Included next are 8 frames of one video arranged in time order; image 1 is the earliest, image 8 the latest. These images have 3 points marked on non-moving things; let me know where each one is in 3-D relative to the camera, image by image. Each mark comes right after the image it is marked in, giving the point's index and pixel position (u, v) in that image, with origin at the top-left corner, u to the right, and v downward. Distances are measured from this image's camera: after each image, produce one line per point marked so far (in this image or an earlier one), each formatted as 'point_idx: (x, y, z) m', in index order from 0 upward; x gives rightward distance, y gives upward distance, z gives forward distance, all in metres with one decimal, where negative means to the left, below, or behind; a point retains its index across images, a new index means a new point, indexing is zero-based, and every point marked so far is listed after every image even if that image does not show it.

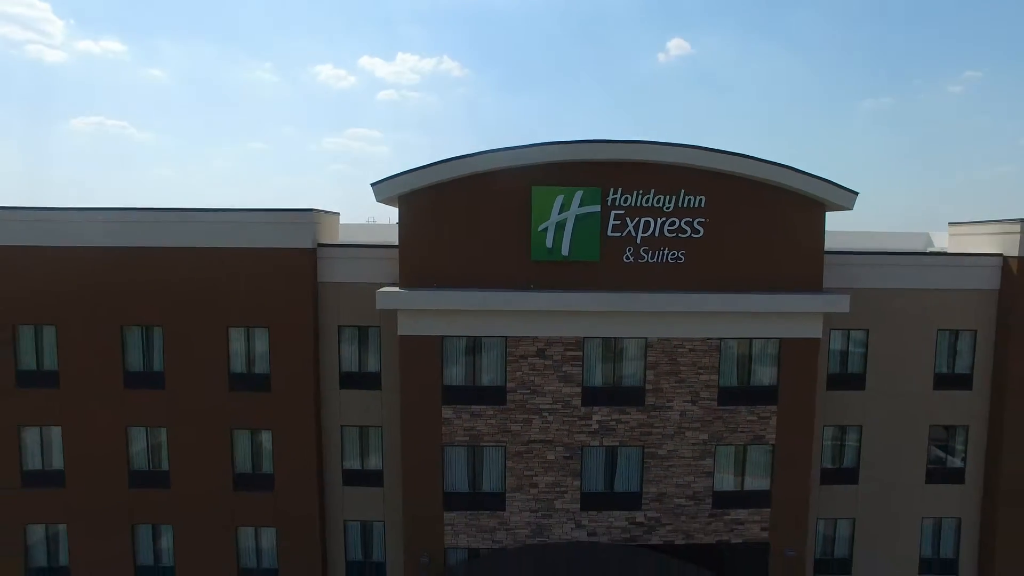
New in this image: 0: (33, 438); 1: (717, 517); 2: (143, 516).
0: (-10.8, -3.4, +19.3) m
1: (+4.4, -4.9, +18.2) m
2: (-8.3, -5.1, +19.3) m
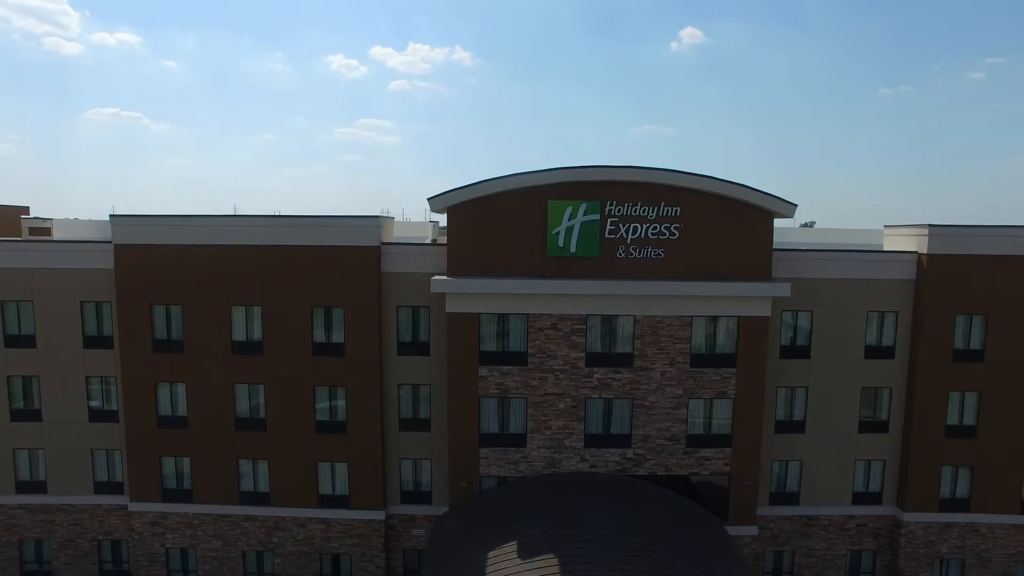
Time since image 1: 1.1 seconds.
0: (-10.2, -3.1, +24.9) m
1: (+5.0, -4.6, +23.6) m
2: (-7.8, -4.8, +25.0) m
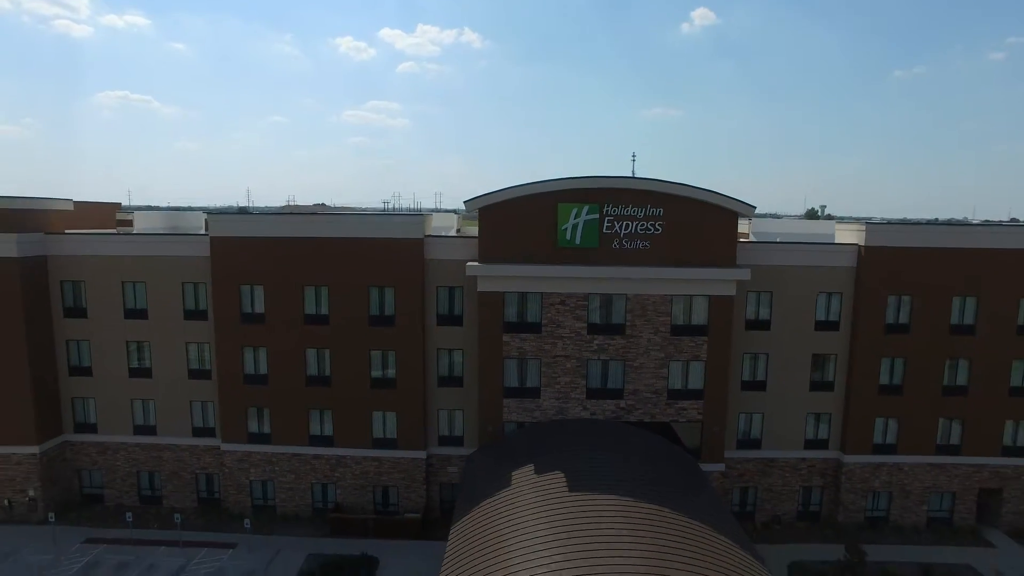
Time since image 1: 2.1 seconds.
0: (-9.6, -2.4, +31.0) m
1: (+5.5, -4.0, +29.6) m
2: (-7.2, -4.2, +31.1) m
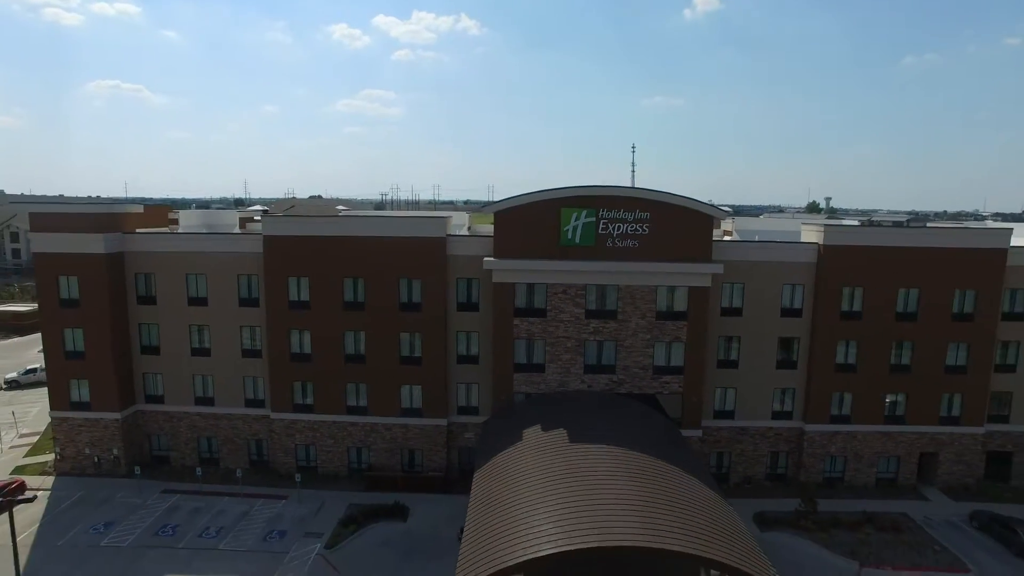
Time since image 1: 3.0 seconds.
0: (-9.2, -2.1, +36.2) m
1: (+5.9, -3.7, +34.8) m
2: (-6.8, -3.8, +36.3) m
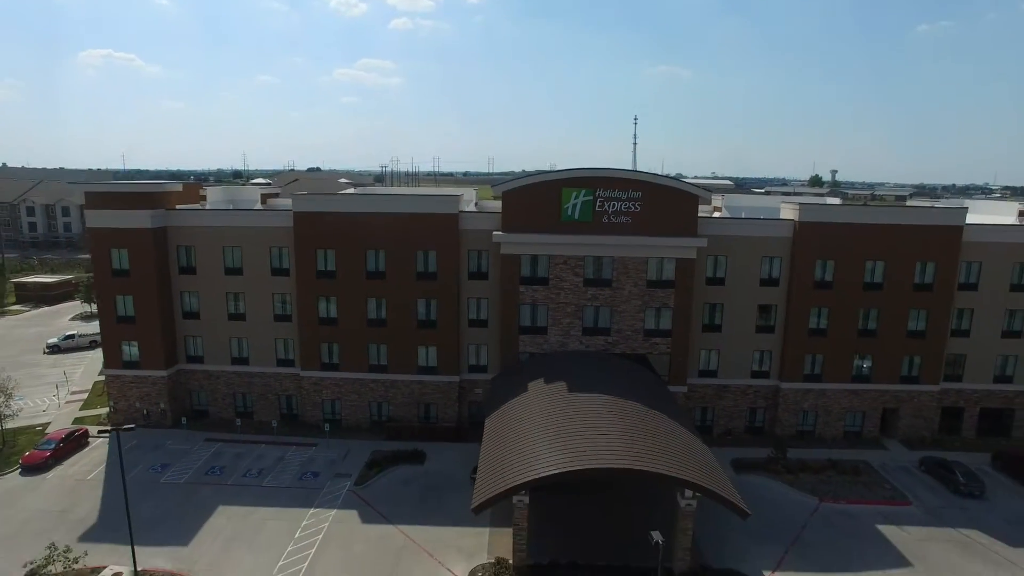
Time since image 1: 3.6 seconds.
0: (-9.0, -0.7, +40.3) m
1: (+6.2, -2.4, +38.9) m
2: (-6.5, -2.4, +40.4) m
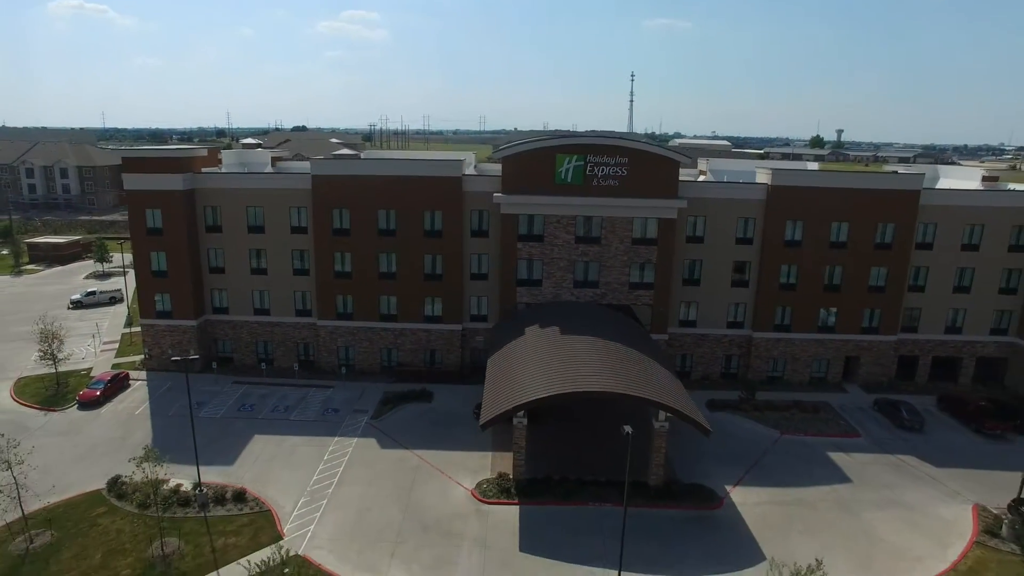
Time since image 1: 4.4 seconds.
0: (-9.1, +1.6, +44.2) m
1: (+6.1, -0.2, +43.1) m
2: (-6.6, -0.2, +44.5) m
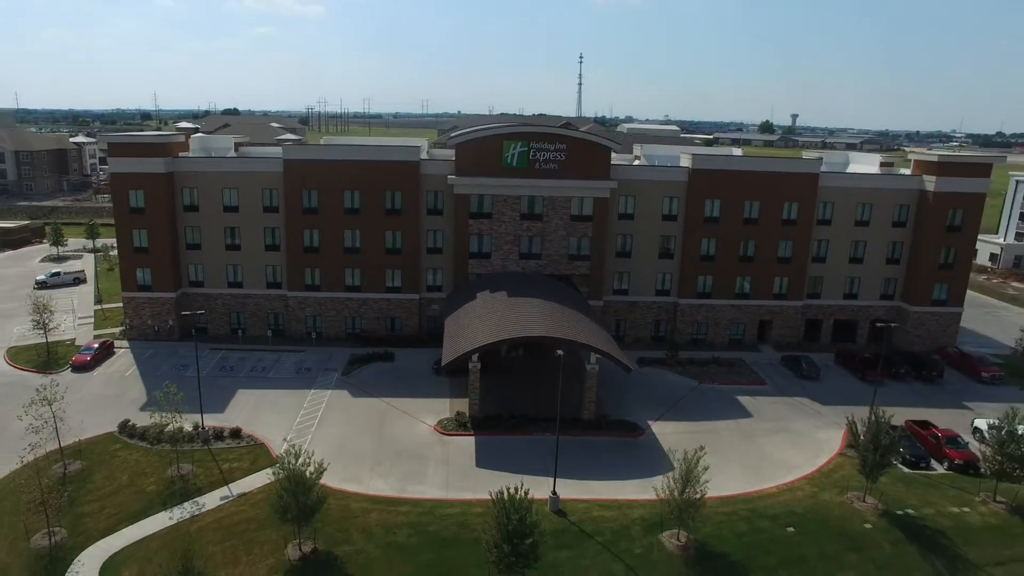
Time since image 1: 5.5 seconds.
0: (-11.9, +3.1, +48.8) m
1: (+3.3, +1.4, +48.6) m
2: (-9.4, +1.3, +49.2) m
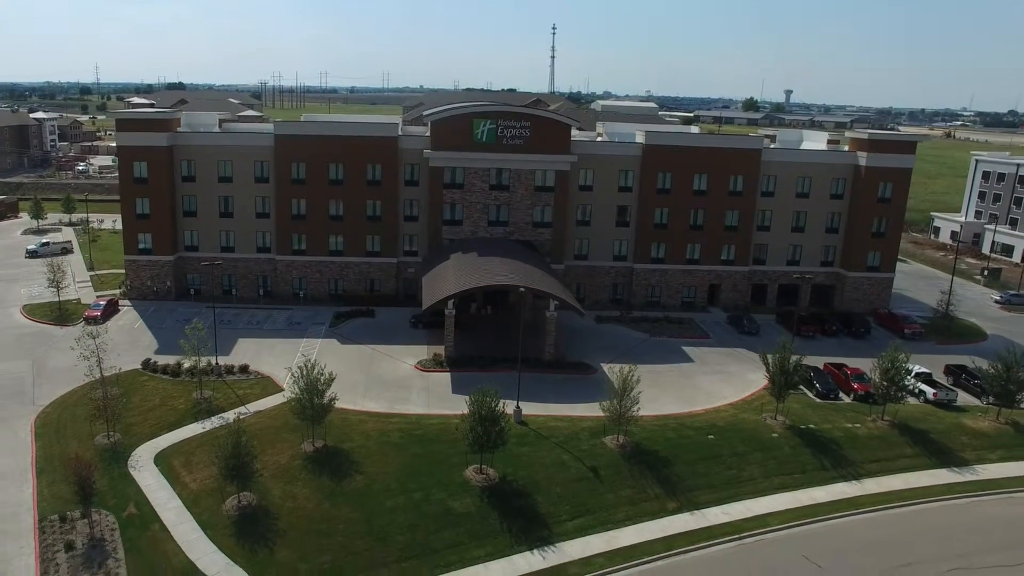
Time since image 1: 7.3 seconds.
0: (-13.8, +5.4, +53.5) m
1: (+1.4, +3.7, +54.0) m
2: (-11.4, +3.6, +54.1) m
